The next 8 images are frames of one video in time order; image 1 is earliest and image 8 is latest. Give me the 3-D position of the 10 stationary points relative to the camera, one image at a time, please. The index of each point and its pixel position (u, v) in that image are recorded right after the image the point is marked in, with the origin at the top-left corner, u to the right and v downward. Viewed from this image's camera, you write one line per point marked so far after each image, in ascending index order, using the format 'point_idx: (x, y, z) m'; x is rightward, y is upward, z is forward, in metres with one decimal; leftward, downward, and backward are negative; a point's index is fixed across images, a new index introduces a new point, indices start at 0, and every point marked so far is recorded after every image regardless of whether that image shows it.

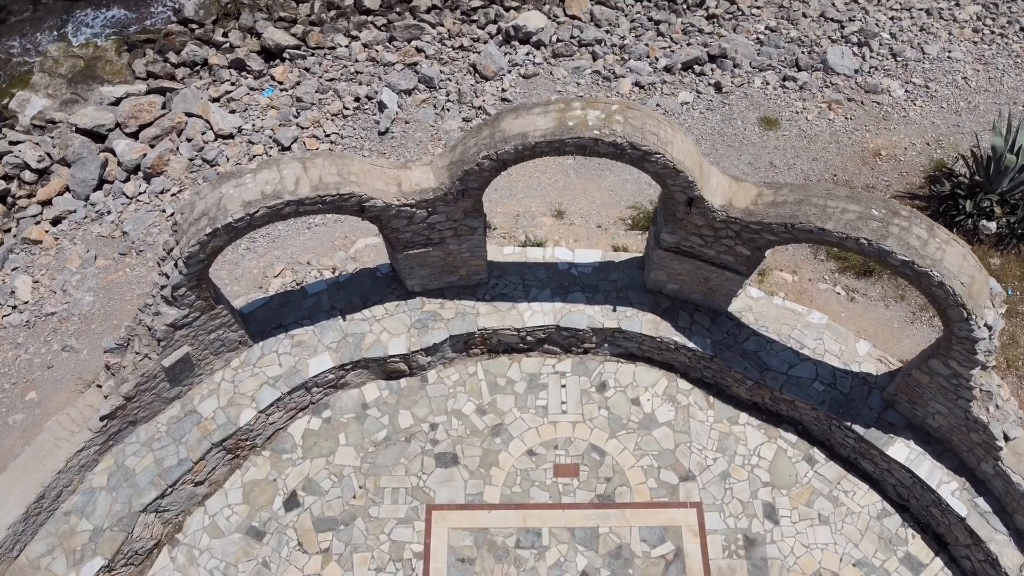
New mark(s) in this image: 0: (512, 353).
0: (0.0, -0.8, +8.7) m
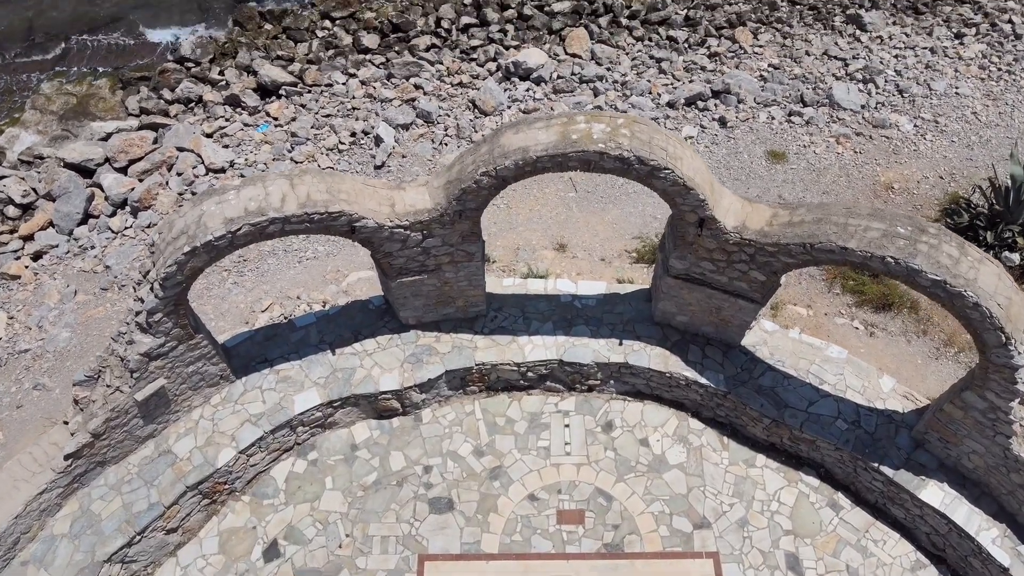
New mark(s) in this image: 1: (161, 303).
0: (0.0, -1.1, +8.2) m
1: (-2.9, -0.1, +6.3) m
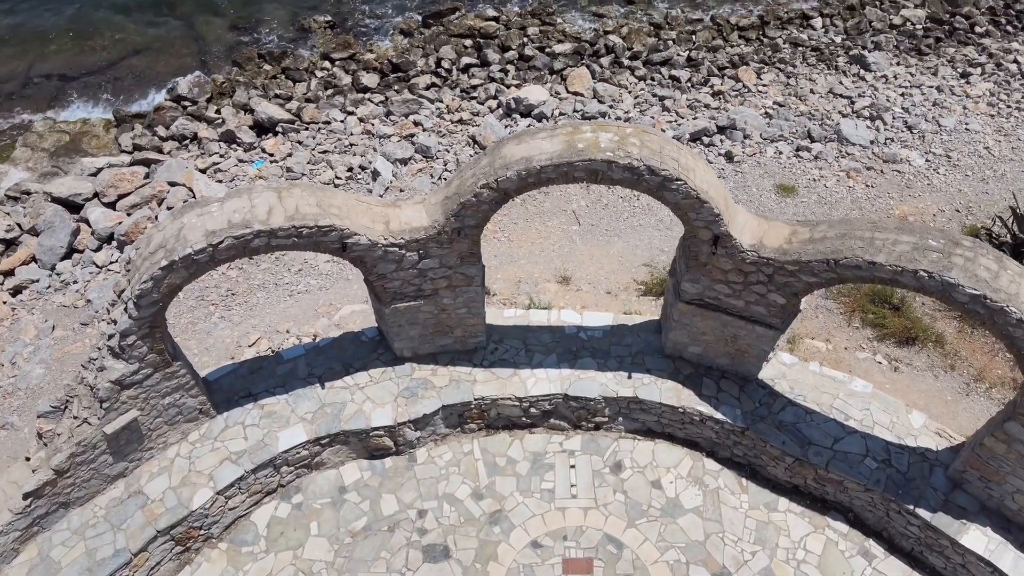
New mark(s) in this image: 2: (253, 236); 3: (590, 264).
0: (0.0, -1.4, +7.6) m
1: (-2.9, -0.3, +5.8) m
2: (-1.9, +0.4, +5.6) m
3: (+0.9, +0.3, +9.0) m
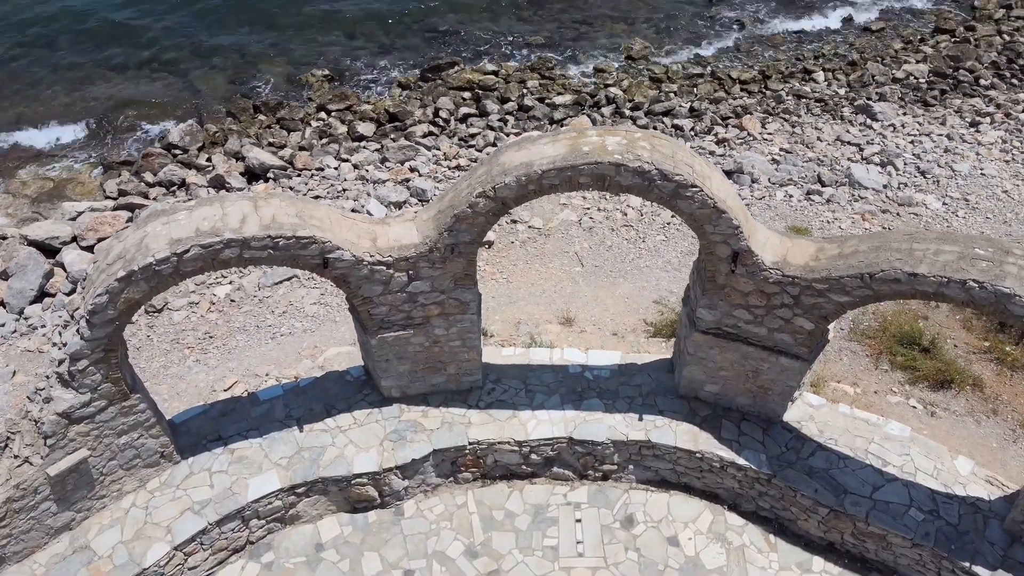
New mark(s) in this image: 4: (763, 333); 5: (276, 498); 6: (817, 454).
0: (0.0, -1.8, +6.8) m
1: (-2.9, -0.4, +5.2) m
2: (-2.0, +0.3, +5.1) m
3: (+0.9, -0.2, +8.4) m
4: (+2.0, -0.4, +5.9) m
5: (-2.0, -1.7, +6.2) m
6: (+2.6, -1.4, +6.4) m
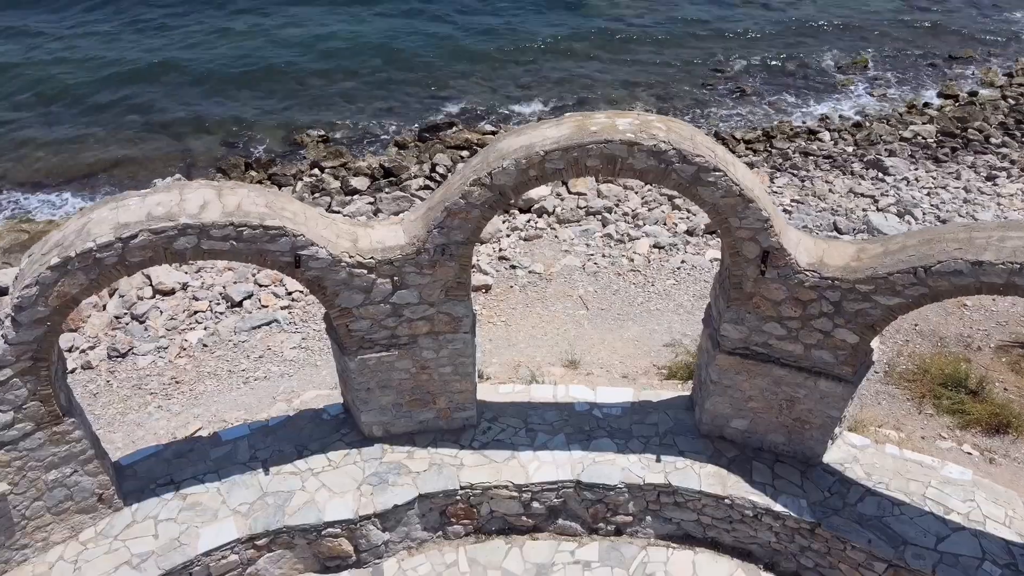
0: (0.0, -1.9, +5.9) m
1: (-2.9, -0.4, +4.4) m
2: (-2.0, +0.3, +4.4) m
3: (+0.9, -0.6, +7.6) m
4: (+2.0, -0.4, +5.2) m
5: (-2.0, -1.9, +5.3) m
6: (+2.6, -1.5, +5.5) m
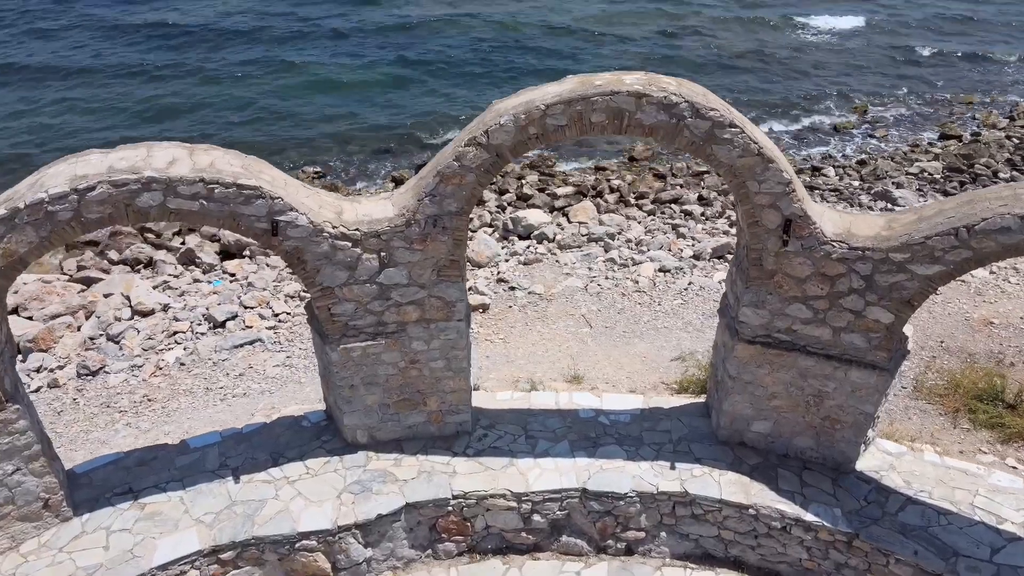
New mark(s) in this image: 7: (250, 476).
0: (0.0, -1.9, +5.2) m
1: (-3.0, -0.2, +3.9) m
2: (-2.0, +0.5, +4.0) m
3: (+0.9, -0.7, +7.1) m
4: (+2.0, -0.3, +4.7) m
5: (-2.0, -1.7, +4.7) m
6: (+2.6, -1.4, +4.9) m
7: (-1.8, -1.3, +5.2) m
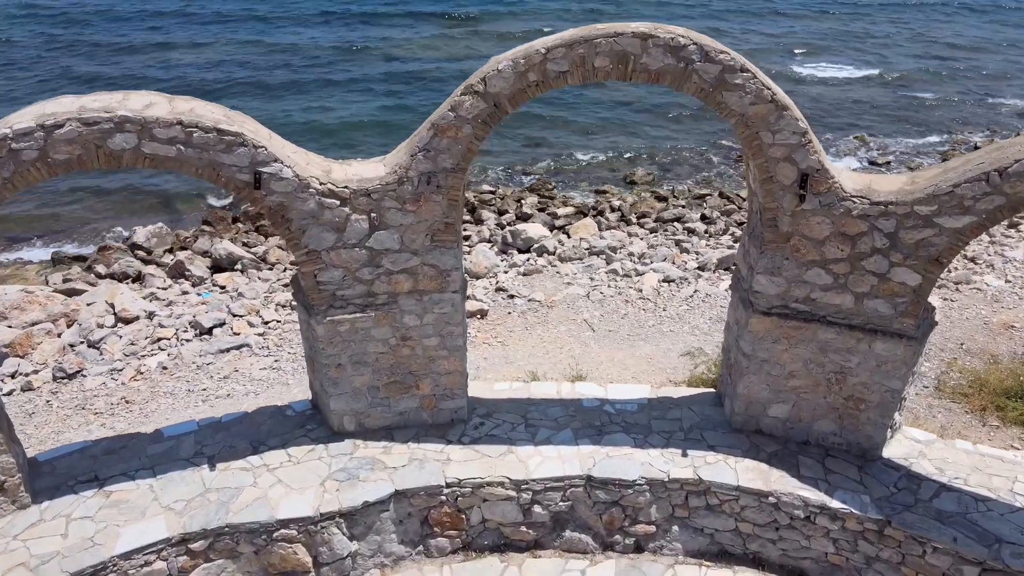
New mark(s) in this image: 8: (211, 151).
0: (0.0, -1.7, +4.8) m
1: (-3.0, +0.1, +3.6) m
2: (-2.0, +0.8, +3.7) m
3: (+0.9, -0.7, +6.8) m
4: (+2.0, -0.1, +4.4) m
5: (-2.0, -1.5, +4.2) m
6: (+2.6, -1.2, +4.5) m
7: (-1.8, -1.1, +4.8) m
8: (-1.6, +0.7, +3.9) m
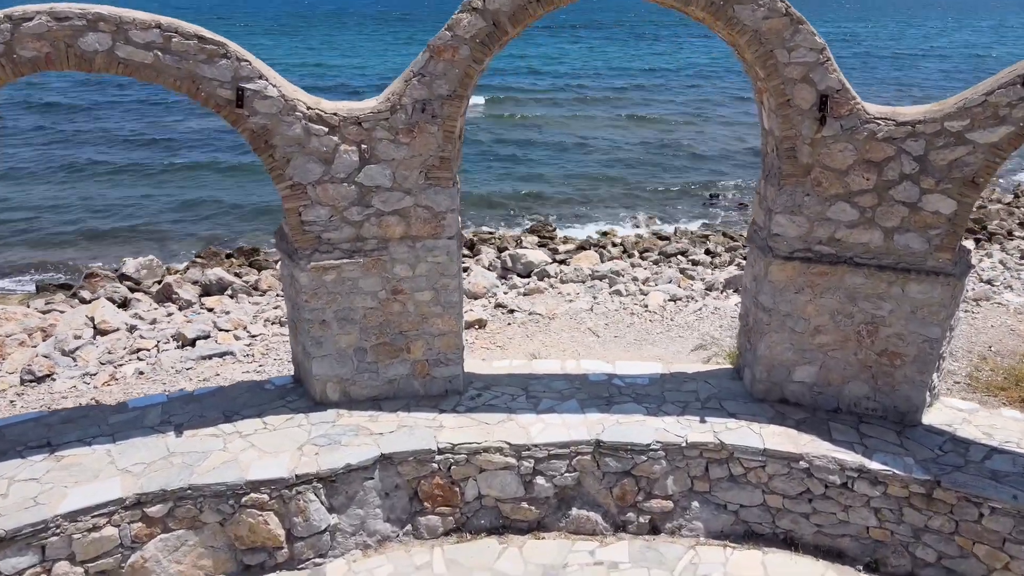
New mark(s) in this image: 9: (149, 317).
0: (0.0, -1.4, +4.2) m
1: (-3.0, +0.5, +3.3) m
2: (-2.0, +1.2, +3.5) m
3: (+0.9, -0.6, +6.3) m
4: (+2.0, +0.2, +4.0) m
5: (-2.0, -1.1, +3.7) m
6: (+2.6, -0.9, +4.0) m
7: (-1.8, -0.8, +4.3) m
8: (-1.6, +1.1, +3.7) m
9: (-4.1, -0.3, +8.4) m
